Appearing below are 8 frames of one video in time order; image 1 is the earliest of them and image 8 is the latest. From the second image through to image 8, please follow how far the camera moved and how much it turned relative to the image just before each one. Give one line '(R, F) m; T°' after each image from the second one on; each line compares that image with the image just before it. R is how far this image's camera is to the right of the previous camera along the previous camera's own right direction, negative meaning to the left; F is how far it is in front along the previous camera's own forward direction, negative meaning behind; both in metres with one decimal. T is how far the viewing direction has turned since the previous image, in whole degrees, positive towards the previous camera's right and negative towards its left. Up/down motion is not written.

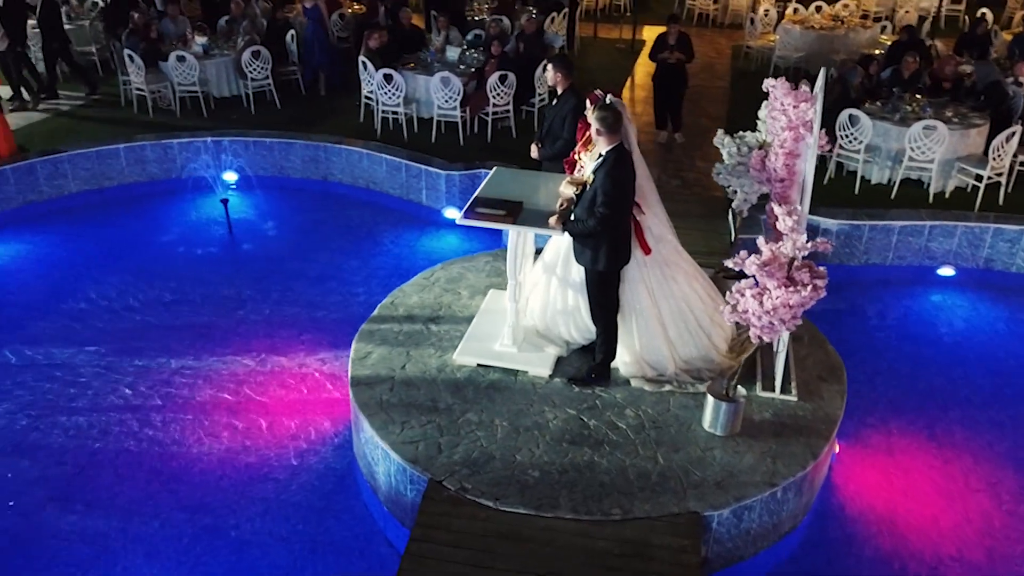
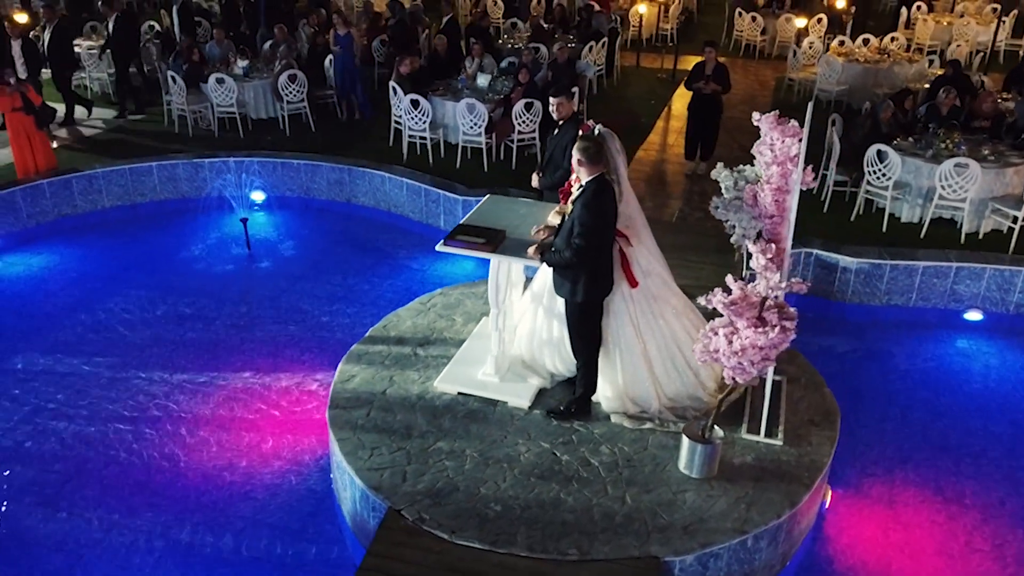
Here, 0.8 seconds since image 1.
(+0.4, +0.1) m; -4°
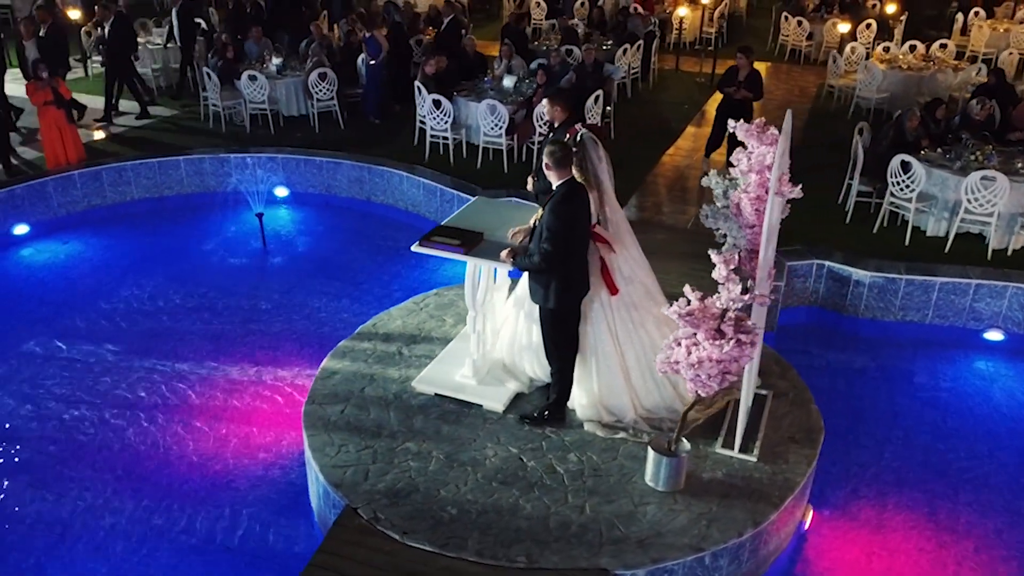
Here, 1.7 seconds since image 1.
(+0.4, 0.0) m; -4°
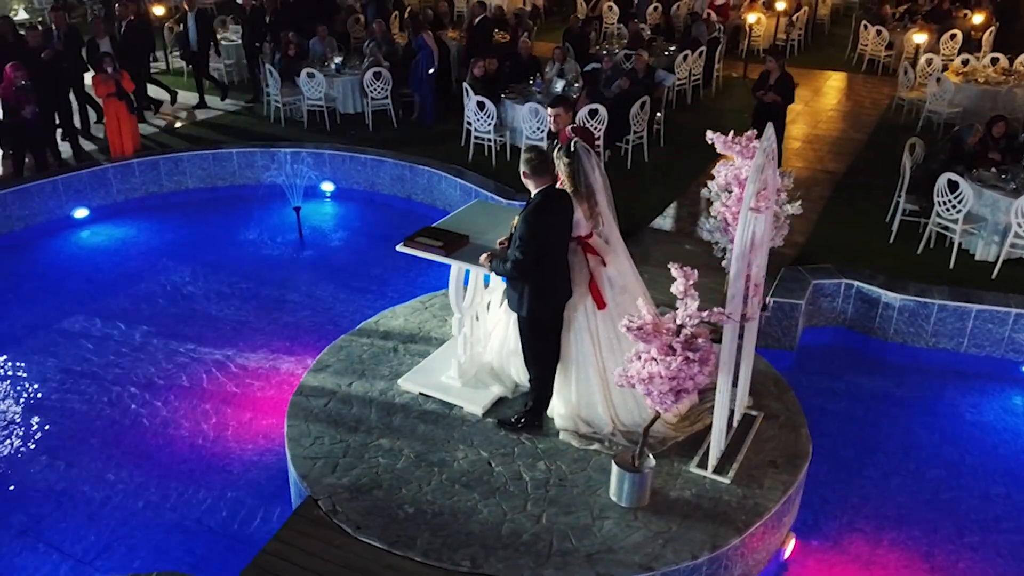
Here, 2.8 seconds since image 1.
(+0.5, 0.0) m; -6°
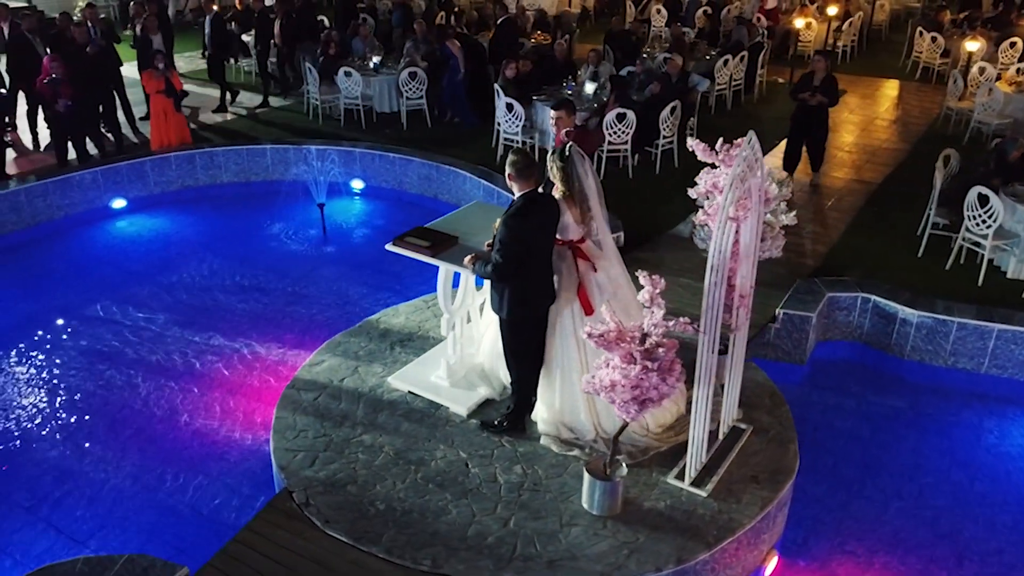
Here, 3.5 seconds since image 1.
(+0.4, 0.0) m; -4°
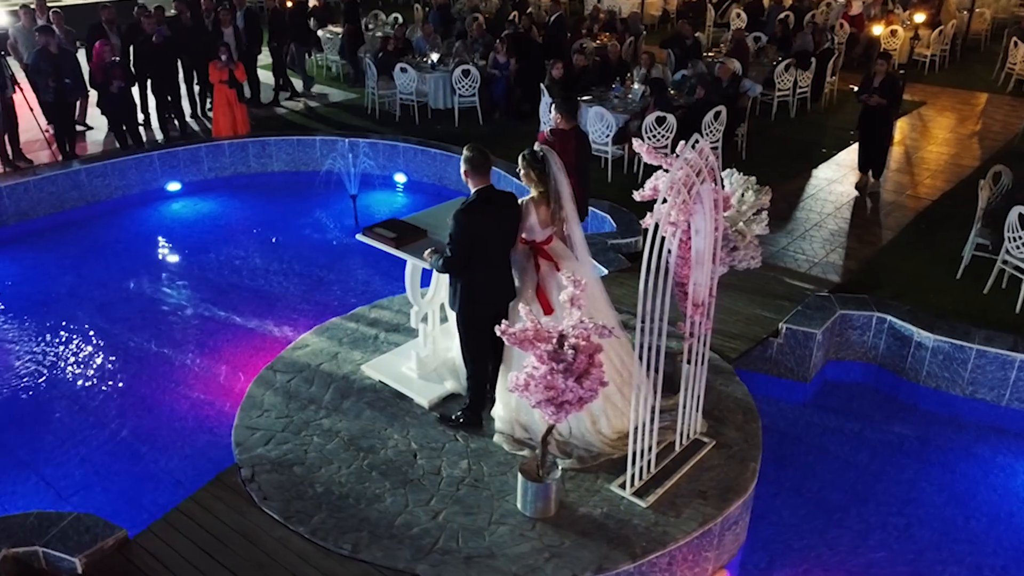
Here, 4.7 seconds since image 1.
(+0.7, 0.0) m; -7°
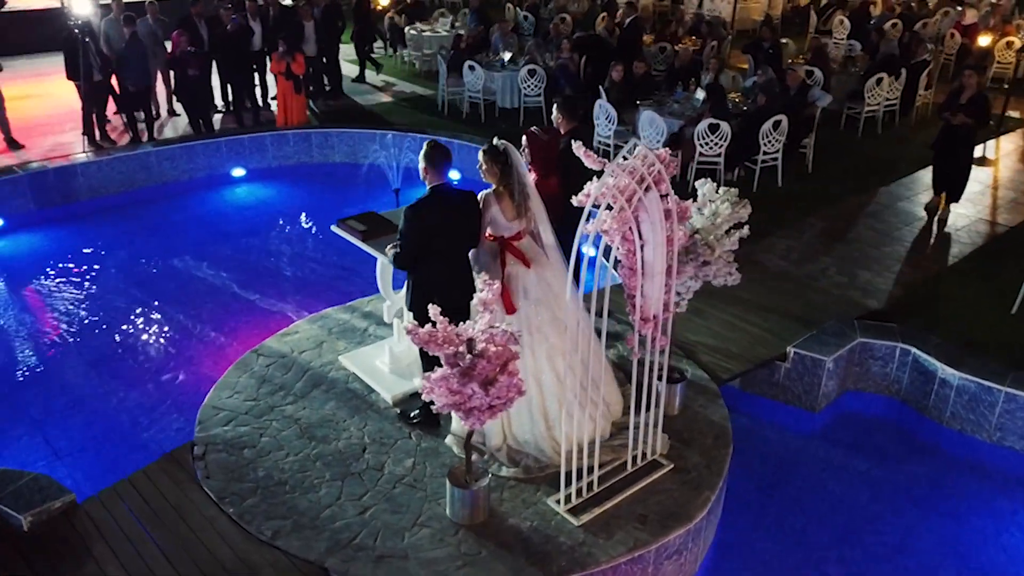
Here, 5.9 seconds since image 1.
(+0.8, +0.1) m; -8°
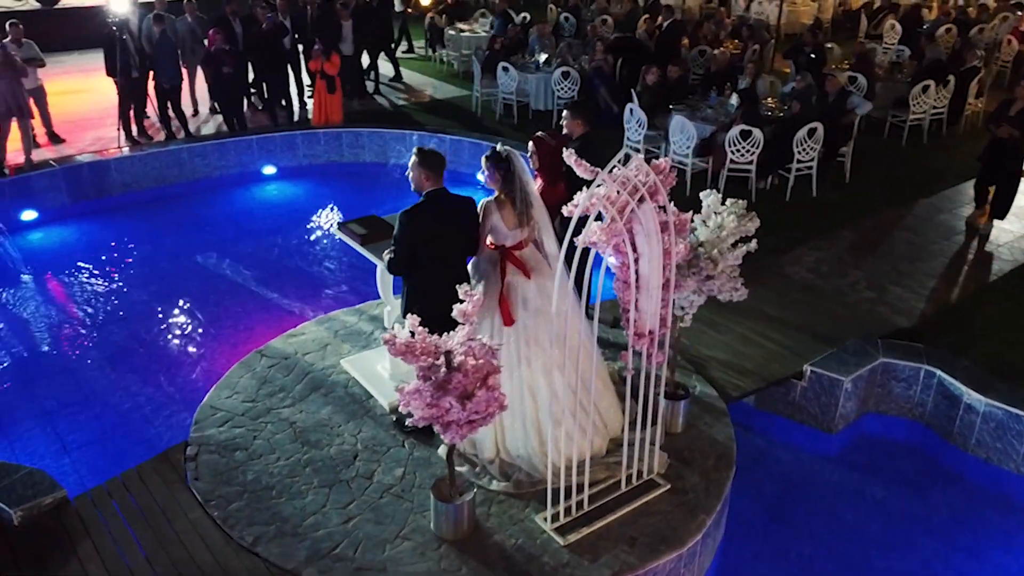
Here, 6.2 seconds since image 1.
(+0.2, +0.1) m; -3°
